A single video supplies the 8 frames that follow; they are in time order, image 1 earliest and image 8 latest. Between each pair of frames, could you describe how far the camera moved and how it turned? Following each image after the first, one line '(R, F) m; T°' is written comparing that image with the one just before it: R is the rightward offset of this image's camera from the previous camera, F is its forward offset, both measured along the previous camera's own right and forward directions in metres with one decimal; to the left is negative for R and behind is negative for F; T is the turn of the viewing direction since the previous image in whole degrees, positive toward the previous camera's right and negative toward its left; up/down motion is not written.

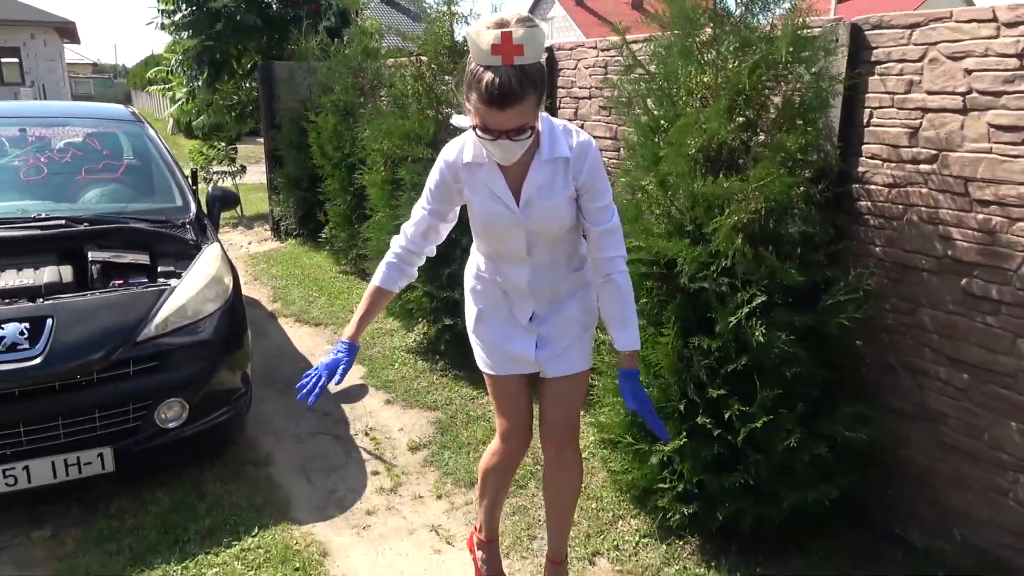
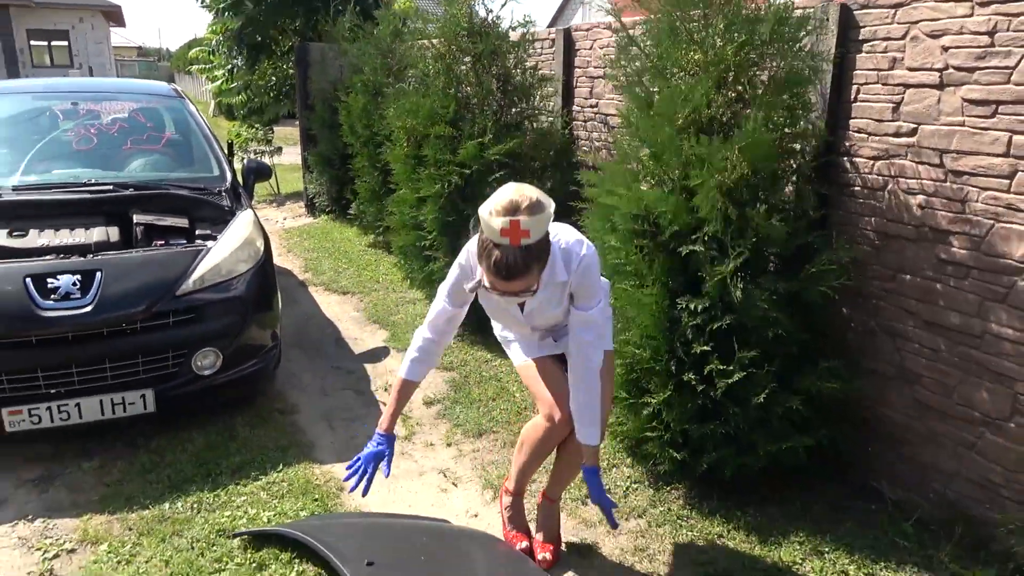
(+0.1, -0.3) m; -3°
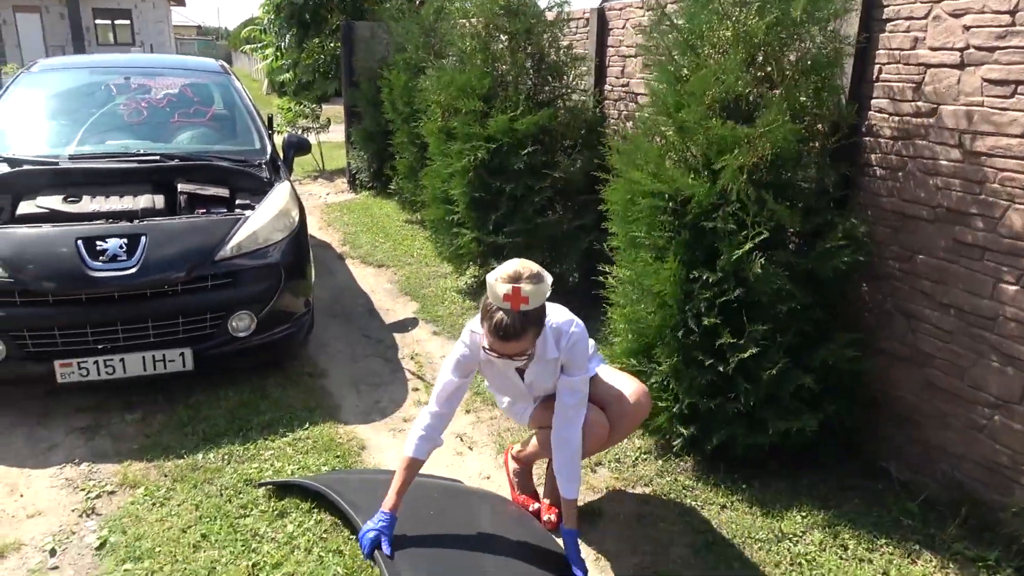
(+0.1, -0.1) m; -4°
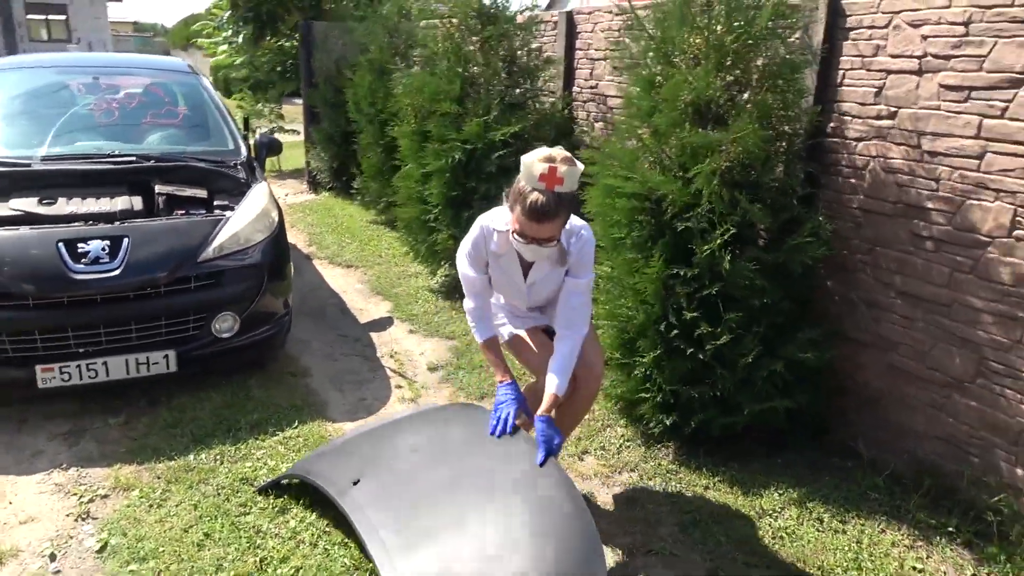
(-0.2, -0.1) m; +4°
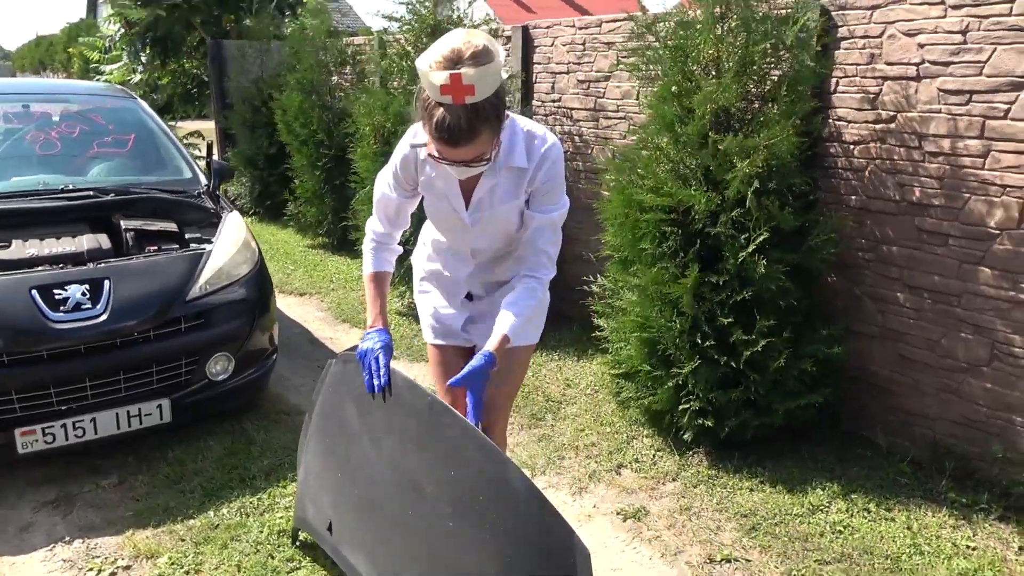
(-0.7, +0.1) m; +9°
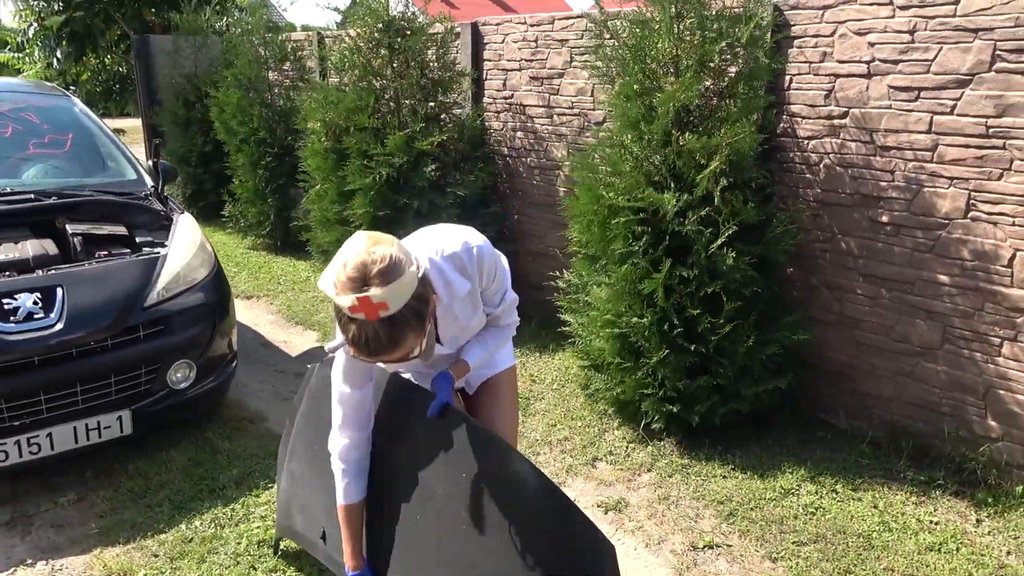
(-0.2, 0.0) m; +5°
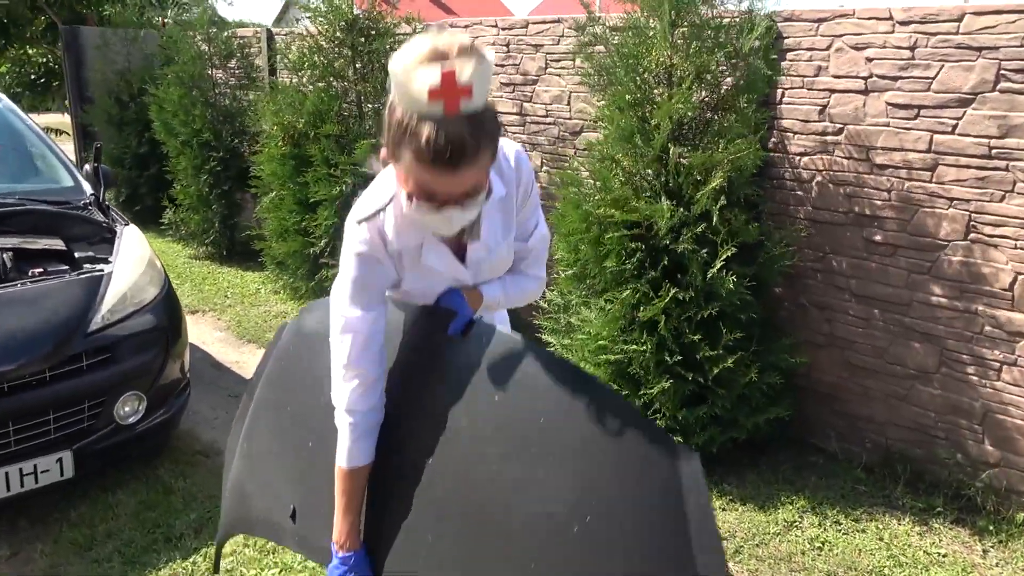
(-0.2, +0.3) m; +5°
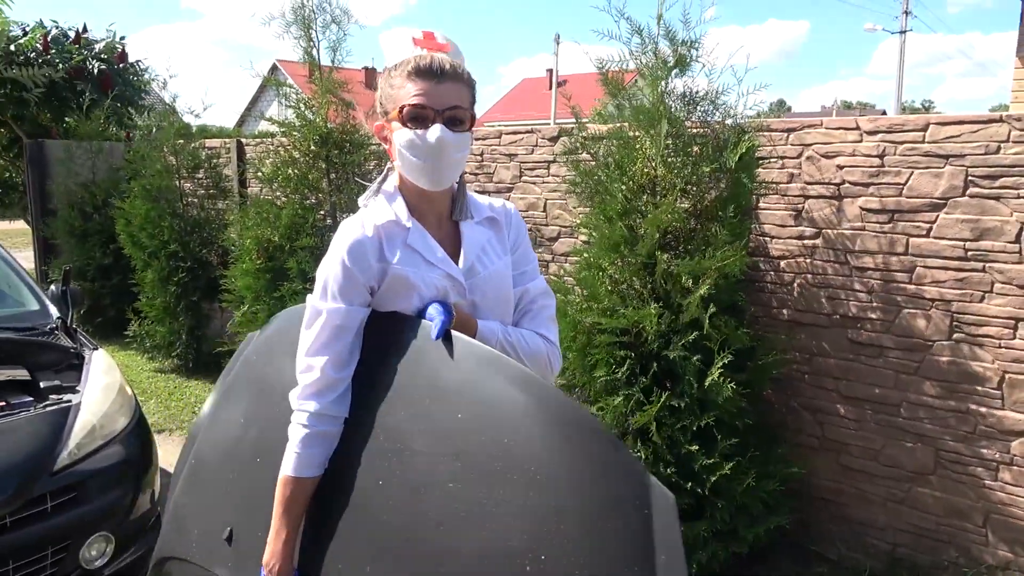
(-0.1, +0.1) m; +3°
